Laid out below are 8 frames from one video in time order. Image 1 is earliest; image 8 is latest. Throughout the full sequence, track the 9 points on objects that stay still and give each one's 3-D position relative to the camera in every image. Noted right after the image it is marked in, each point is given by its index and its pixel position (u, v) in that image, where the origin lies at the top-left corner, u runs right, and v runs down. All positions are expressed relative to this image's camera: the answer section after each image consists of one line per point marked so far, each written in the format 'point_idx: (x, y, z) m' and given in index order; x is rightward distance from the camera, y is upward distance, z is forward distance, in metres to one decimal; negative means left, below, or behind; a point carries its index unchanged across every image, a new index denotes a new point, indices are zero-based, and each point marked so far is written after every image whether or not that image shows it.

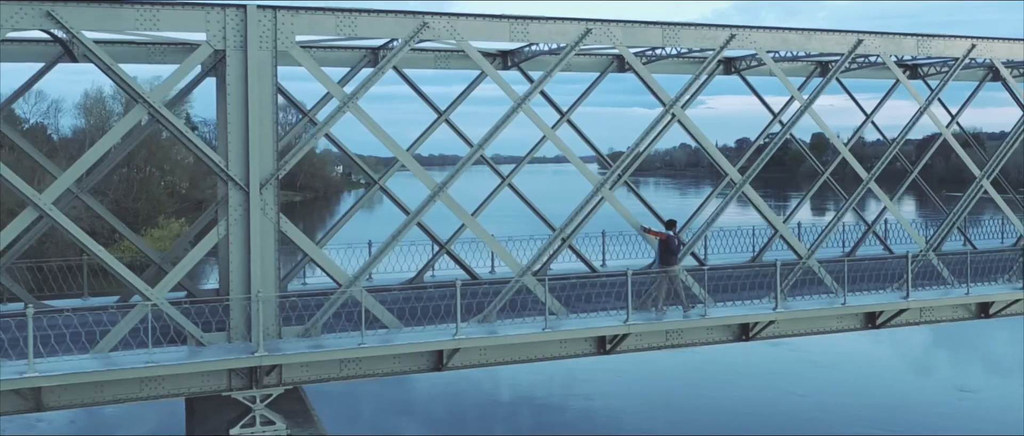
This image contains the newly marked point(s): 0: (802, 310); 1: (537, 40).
0: (+4.5, -1.5, +11.9) m
1: (+0.4, +2.6, +11.2) m
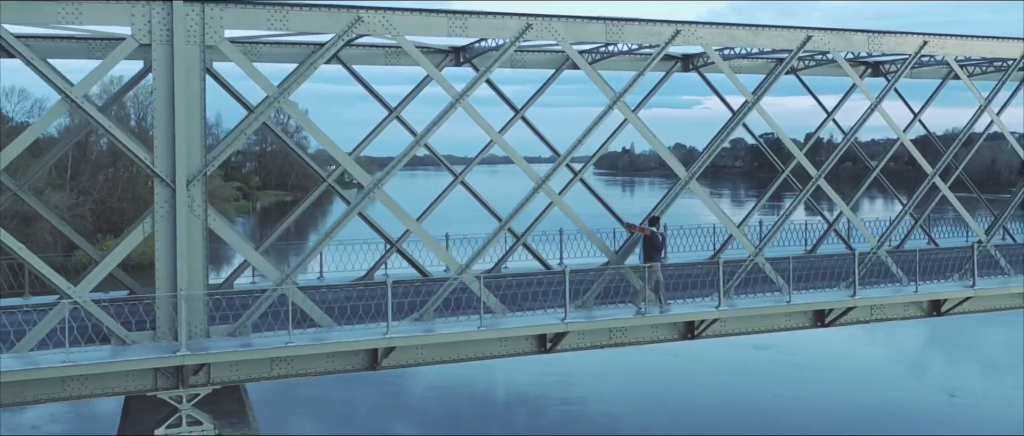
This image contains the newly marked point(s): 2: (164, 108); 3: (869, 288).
0: (+3.6, -1.4, +11.8) m
1: (-0.5, +2.7, +11.0) m
2: (-4.5, +1.4, +9.7) m
3: (+6.1, -1.2, +12.9) m
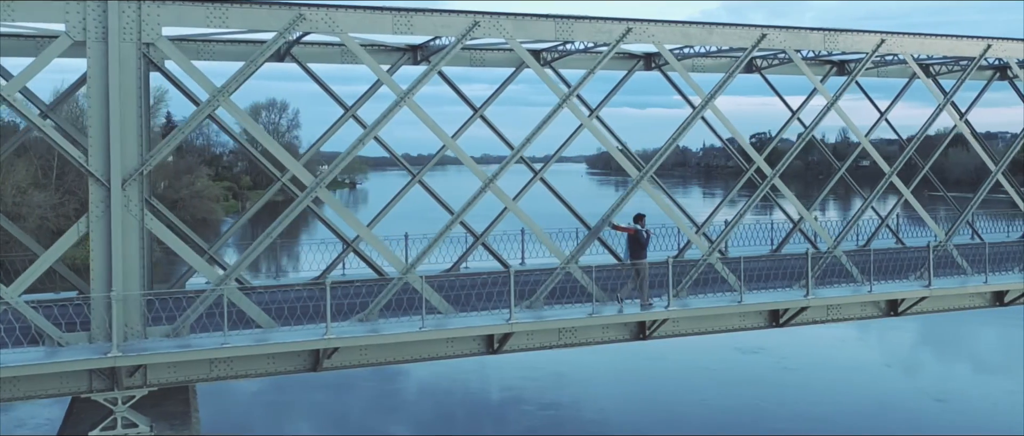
0: (+2.8, -1.4, +11.7) m
1: (-1.3, +2.7, +10.9) m
2: (-5.2, +1.4, +9.6) m
3: (+5.3, -1.2, +12.9) m
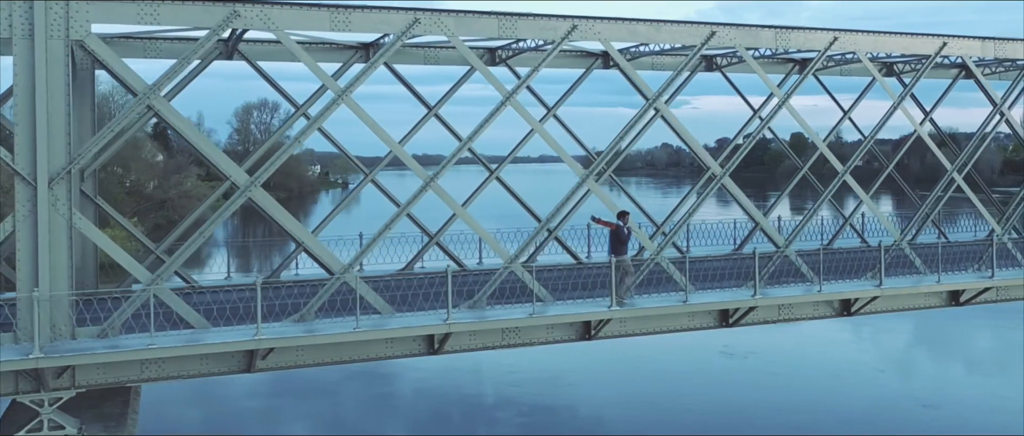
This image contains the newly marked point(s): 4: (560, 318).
0: (+2.0, -1.4, +11.6) m
1: (-2.2, +2.7, +10.8) m
2: (-6.1, +1.4, +9.5) m
3: (+4.4, -1.2, +12.8) m
4: (+0.7, -1.5, +11.3) m
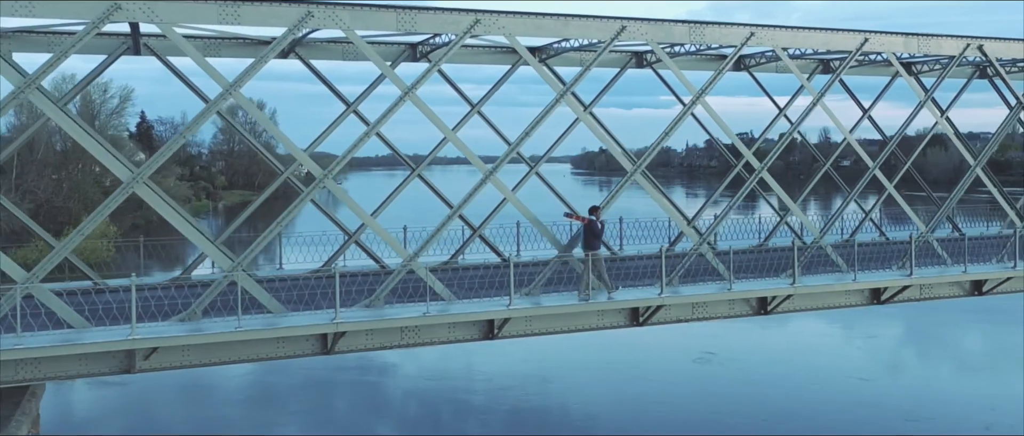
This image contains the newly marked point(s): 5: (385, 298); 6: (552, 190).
0: (+0.5, -1.3, +11.5) m
1: (-3.7, +2.7, +10.6) m
2: (-7.6, +1.5, +9.2) m
3: (+2.9, -1.1, +12.6) m
4: (-0.8, -1.5, +11.1) m
5: (-1.9, -1.2, +11.1) m
6: (+0.8, +0.6, +16.2) m
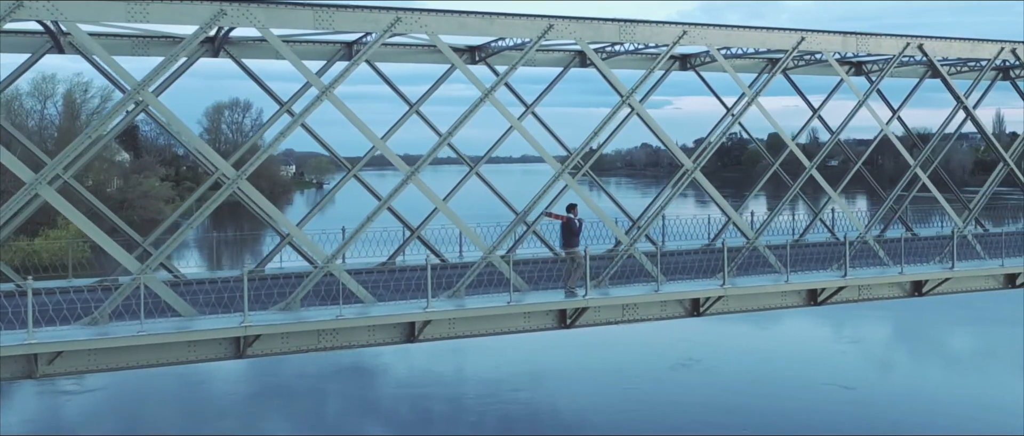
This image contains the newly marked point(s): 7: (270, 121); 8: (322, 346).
0: (-0.7, -1.4, +11.3) m
1: (-4.8, +2.7, +10.4) m
2: (-8.7, +1.4, +9.0) m
3: (+1.7, -1.1, +12.5) m
4: (-1.9, -1.5, +11.0) m
5: (-3.0, -1.2, +10.9) m
6: (-0.4, +0.6, +16.0) m
7: (-4.4, +1.8, +13.7) m
8: (-2.8, -1.9, +11.0) m
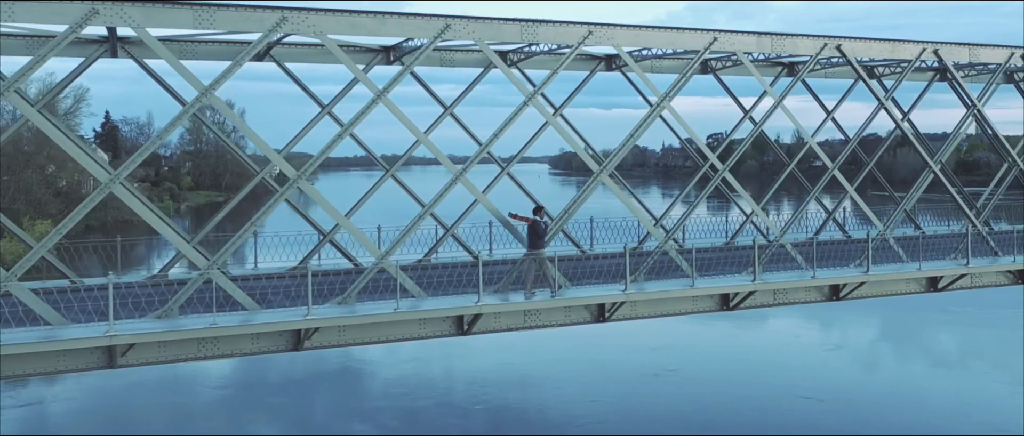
0: (-2.3, -1.4, +11.0) m
1: (-6.4, +2.6, +10.1) m
2: (-10.3, +1.4, +8.6) m
3: (+0.1, -1.2, +12.2) m
4: (-3.6, -1.5, +10.7) m
5: (-4.7, -1.3, +10.6) m
6: (-2.1, +0.5, +15.7) m
7: (-6.0, +1.8, +13.4) m
8: (-4.4, -1.9, +10.7) m
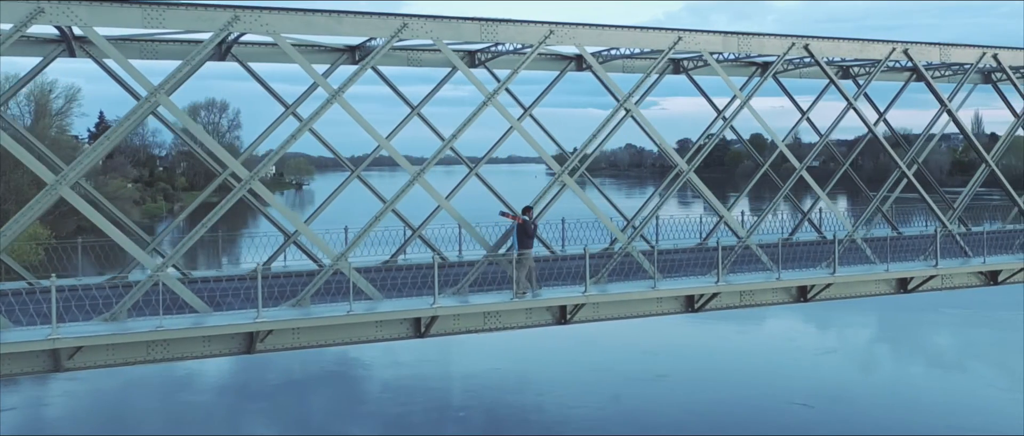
0: (-3.0, -1.5, +10.9) m
1: (-7.1, +2.6, +9.9) m
2: (-11.0, +1.3, +8.5) m
3: (-0.5, -1.2, +12.1) m
4: (-4.2, -1.6, +10.5) m
5: (-5.3, -1.3, +10.5) m
6: (-2.7, +0.5, +15.6) m
7: (-6.7, +1.7, +13.3) m
8: (-5.0, -1.9, +10.6) m
